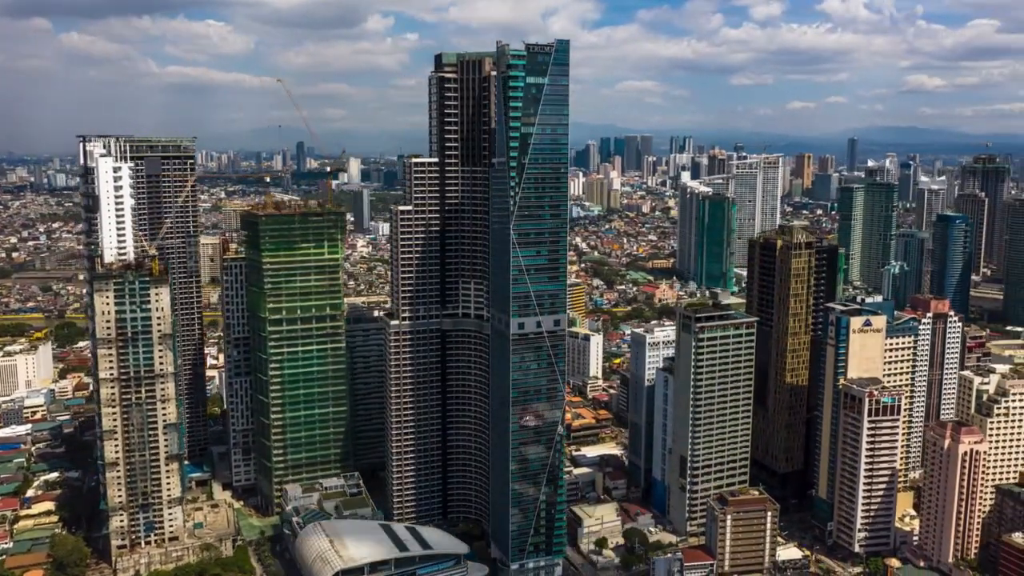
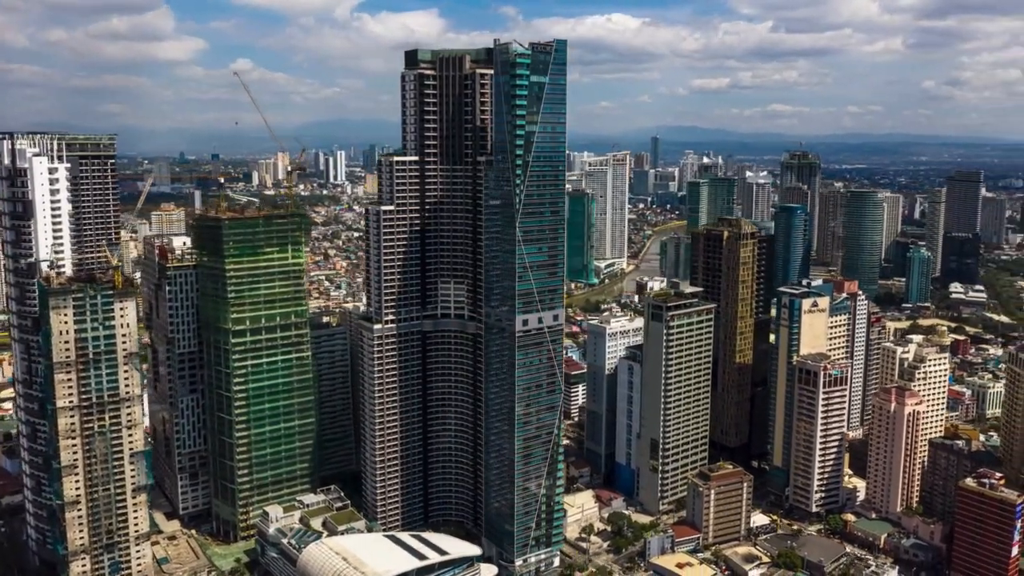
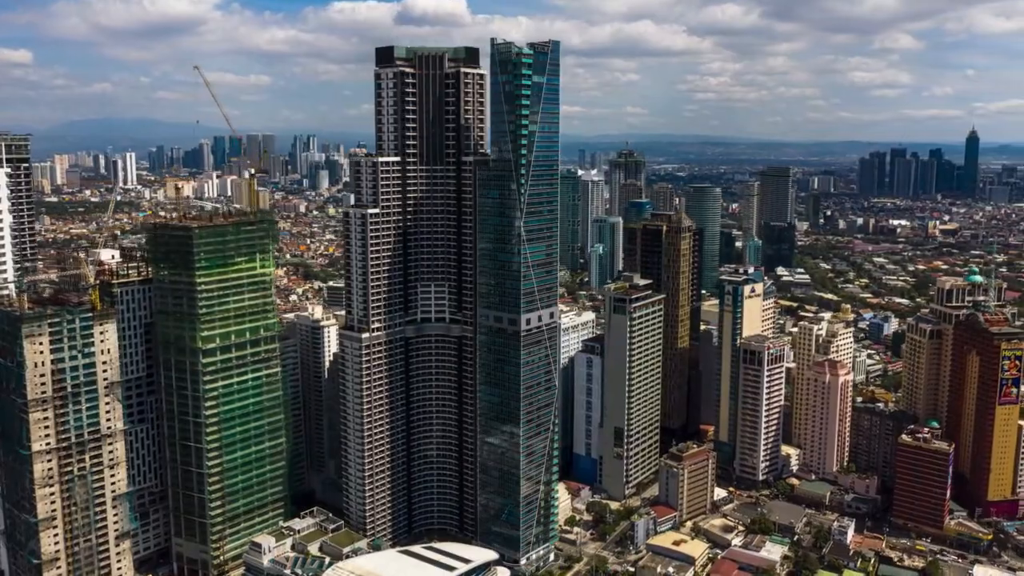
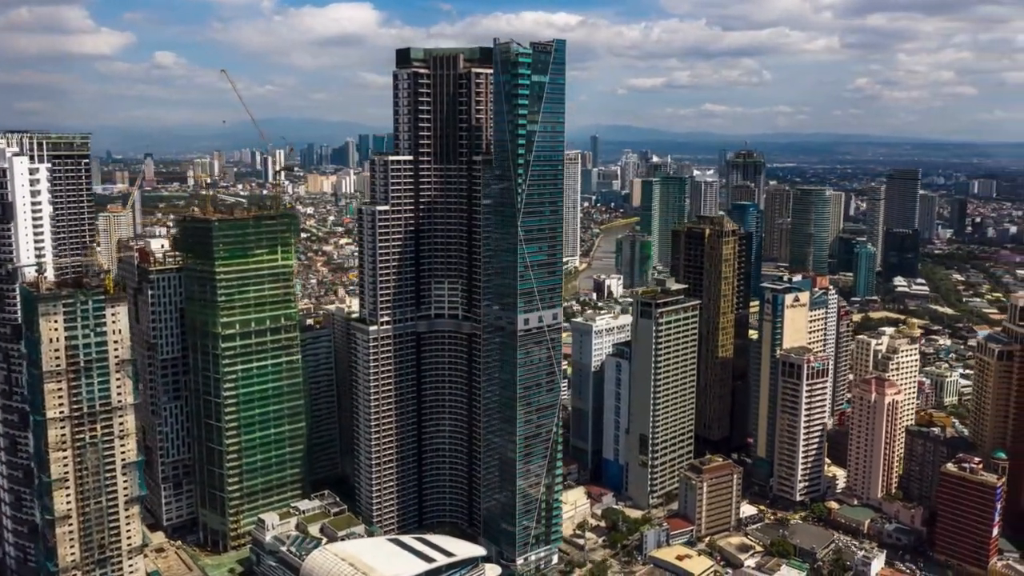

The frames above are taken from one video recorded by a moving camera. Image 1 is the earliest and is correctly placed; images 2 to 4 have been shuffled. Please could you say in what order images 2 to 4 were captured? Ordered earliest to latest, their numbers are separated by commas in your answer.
2, 4, 3
